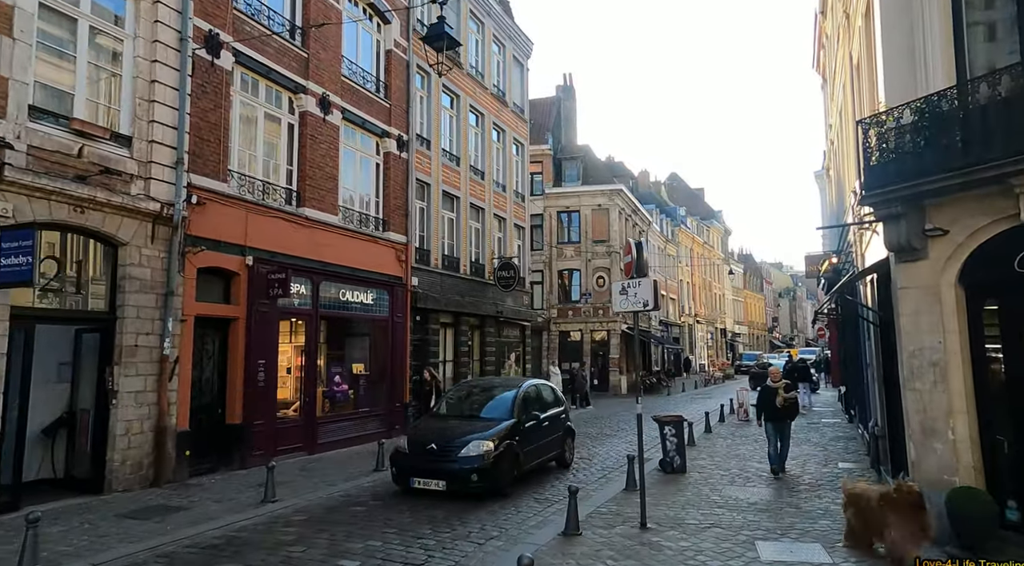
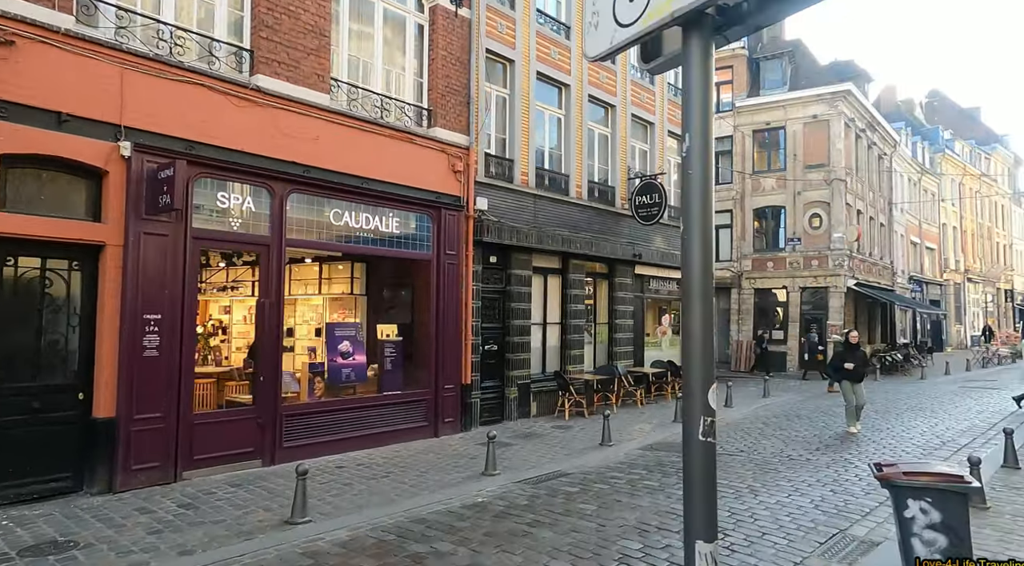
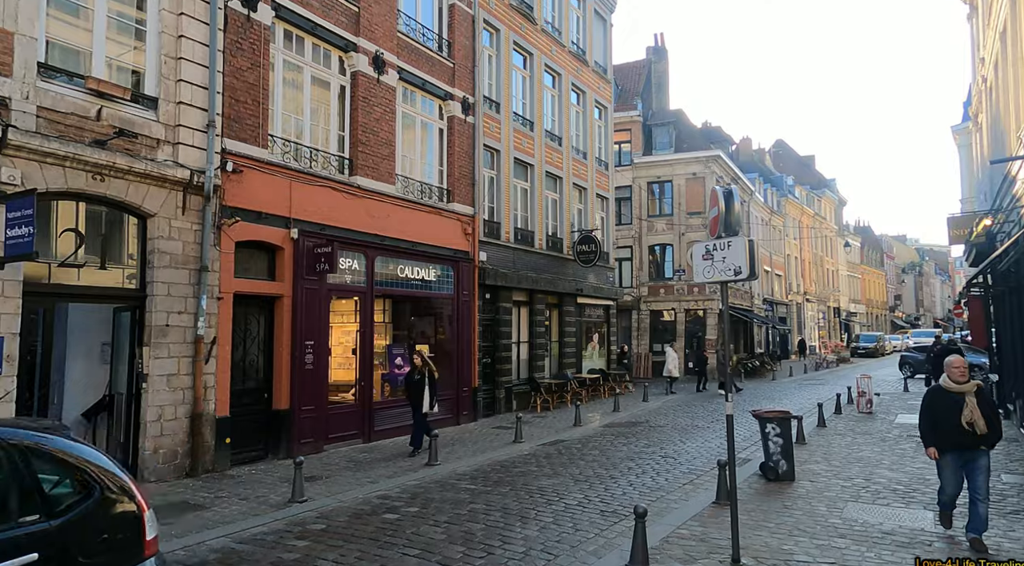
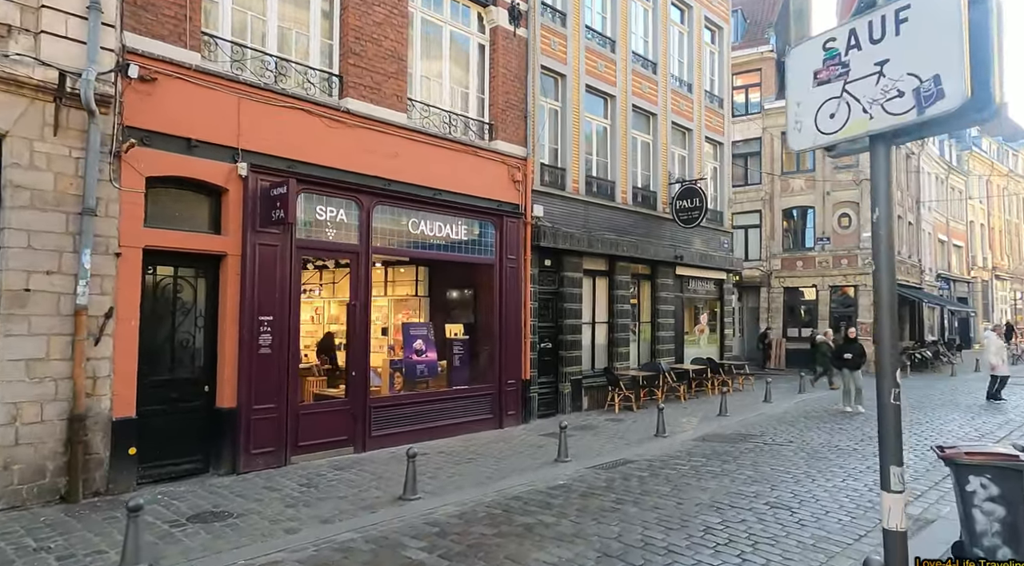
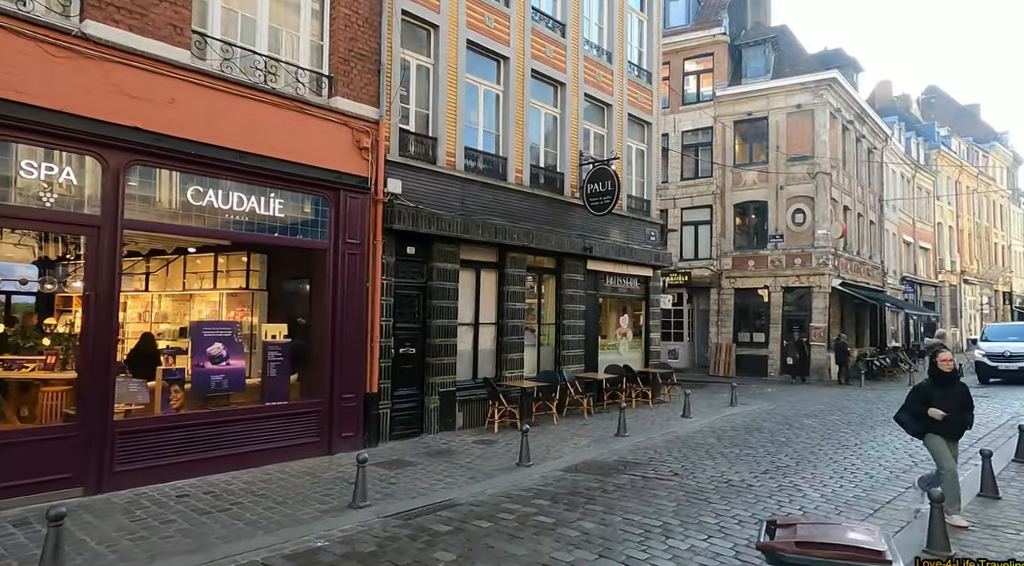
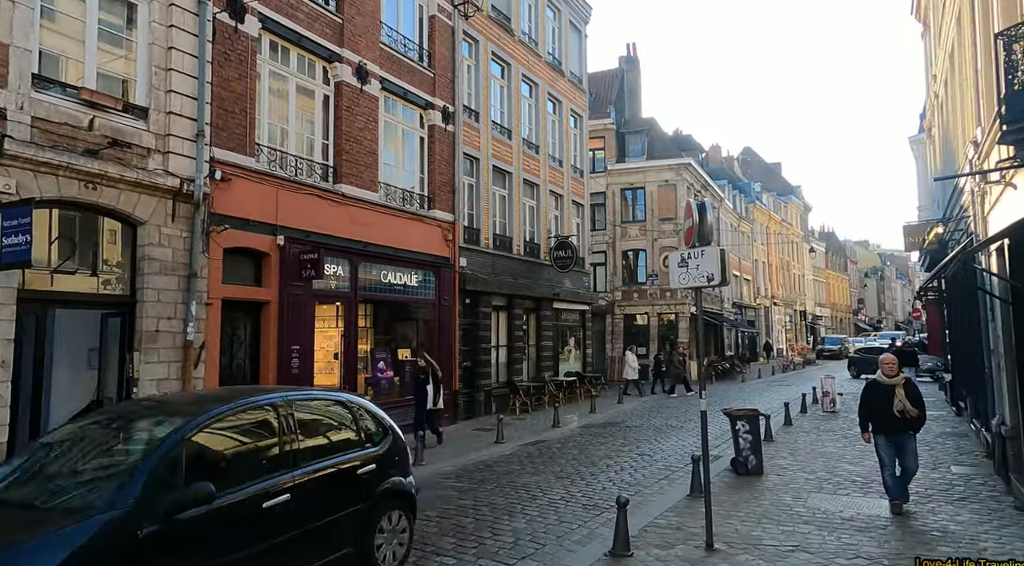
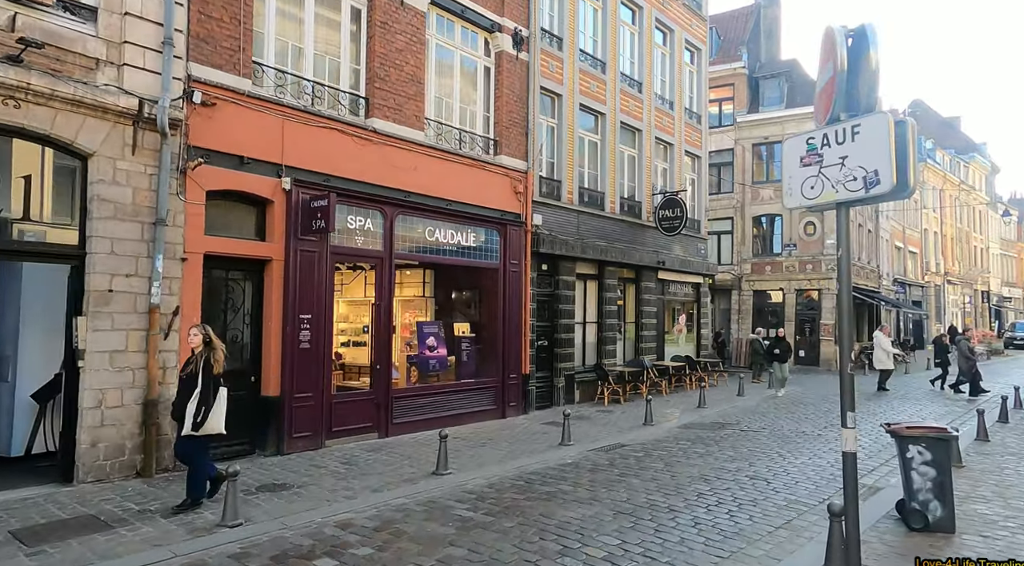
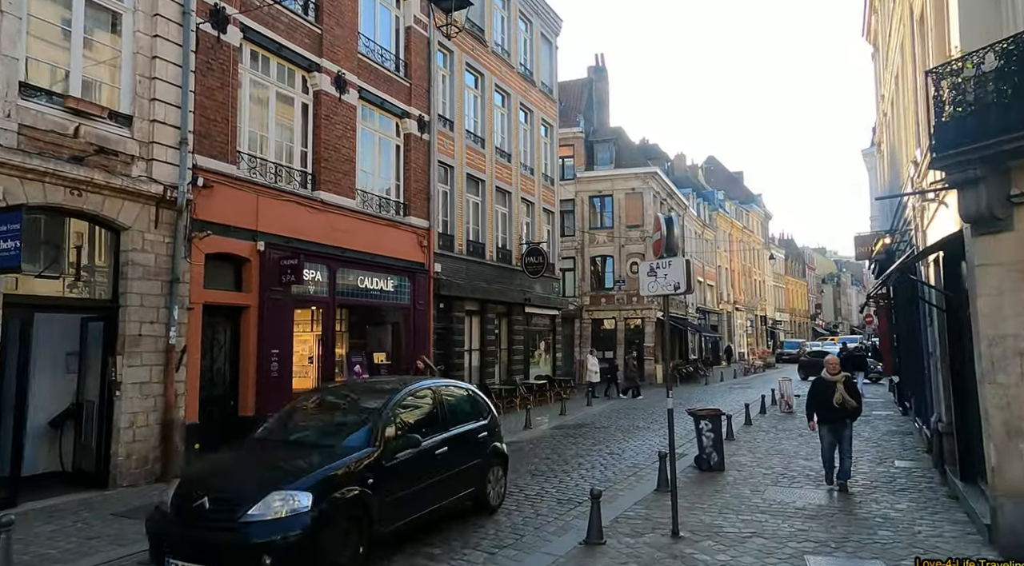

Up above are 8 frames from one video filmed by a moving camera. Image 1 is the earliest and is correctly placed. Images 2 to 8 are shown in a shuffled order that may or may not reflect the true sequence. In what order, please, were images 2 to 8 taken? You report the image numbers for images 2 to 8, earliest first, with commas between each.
8, 6, 3, 7, 4, 2, 5
